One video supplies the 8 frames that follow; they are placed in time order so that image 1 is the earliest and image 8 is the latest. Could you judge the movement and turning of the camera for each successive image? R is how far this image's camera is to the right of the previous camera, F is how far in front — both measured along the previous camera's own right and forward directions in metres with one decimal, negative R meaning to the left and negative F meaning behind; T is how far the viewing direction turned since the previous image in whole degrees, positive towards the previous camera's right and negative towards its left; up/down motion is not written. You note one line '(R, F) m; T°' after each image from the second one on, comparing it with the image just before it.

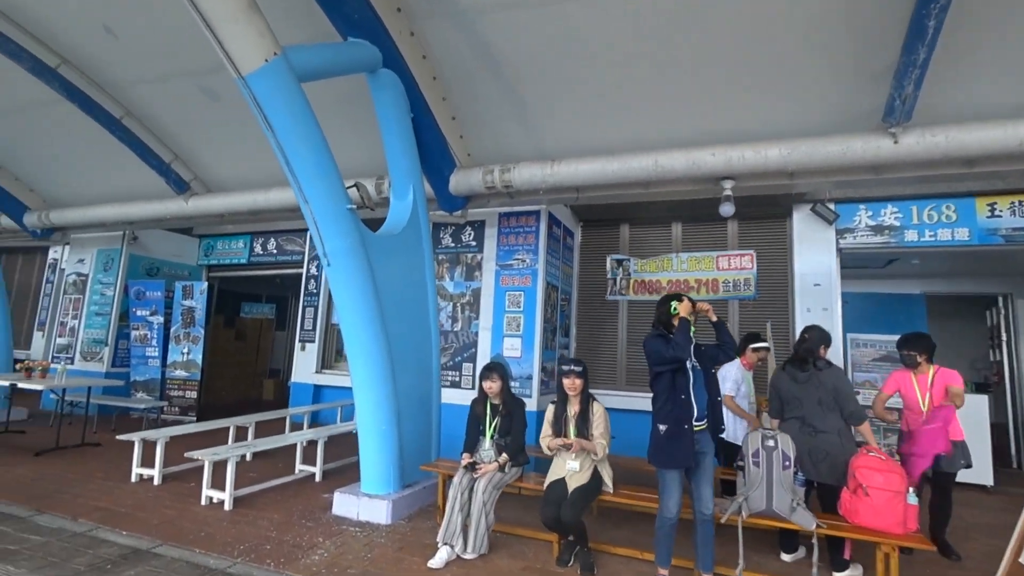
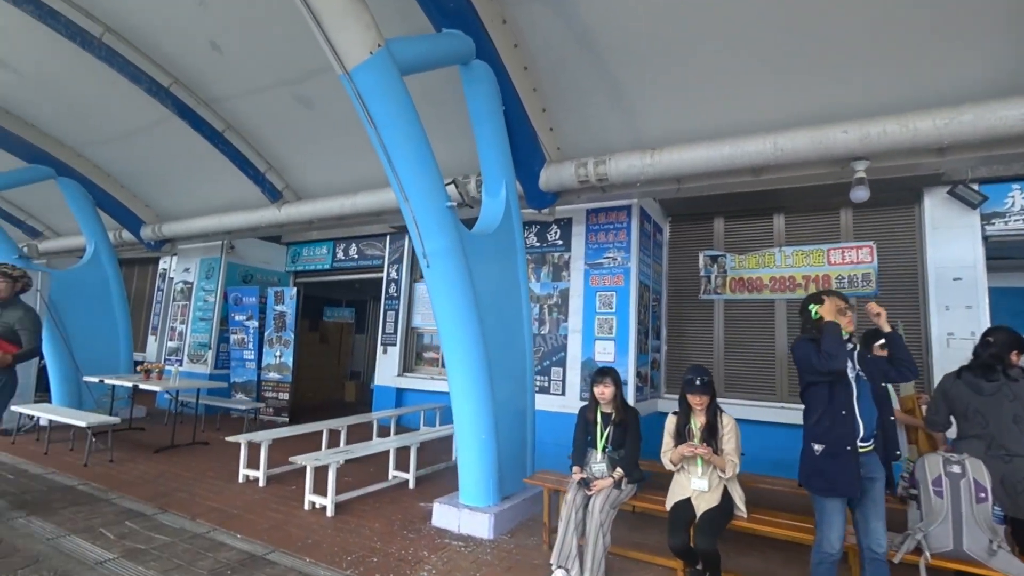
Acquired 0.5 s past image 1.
(-0.3, +0.3) m; -7°
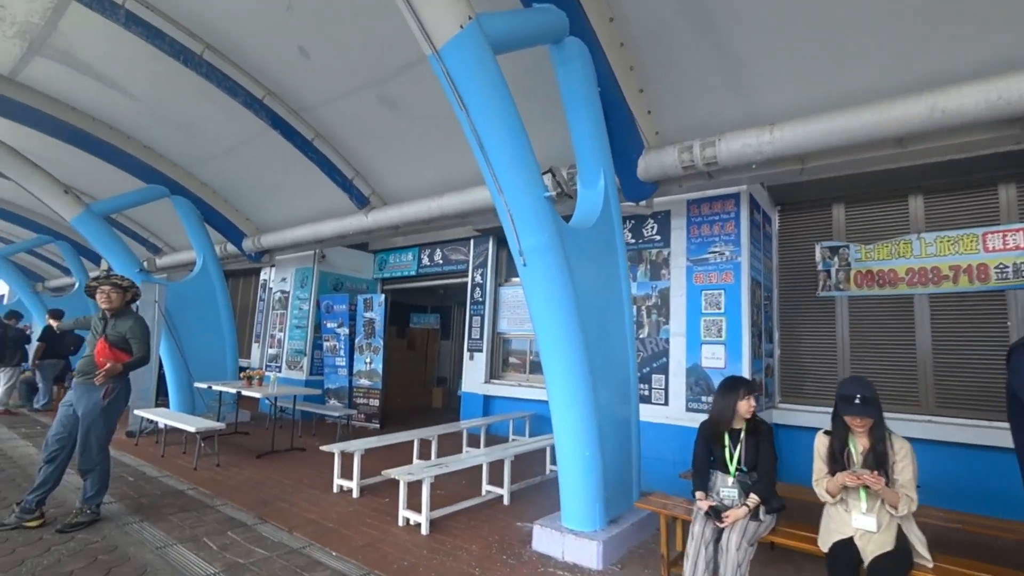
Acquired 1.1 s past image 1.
(-0.2, +0.4) m; -9°
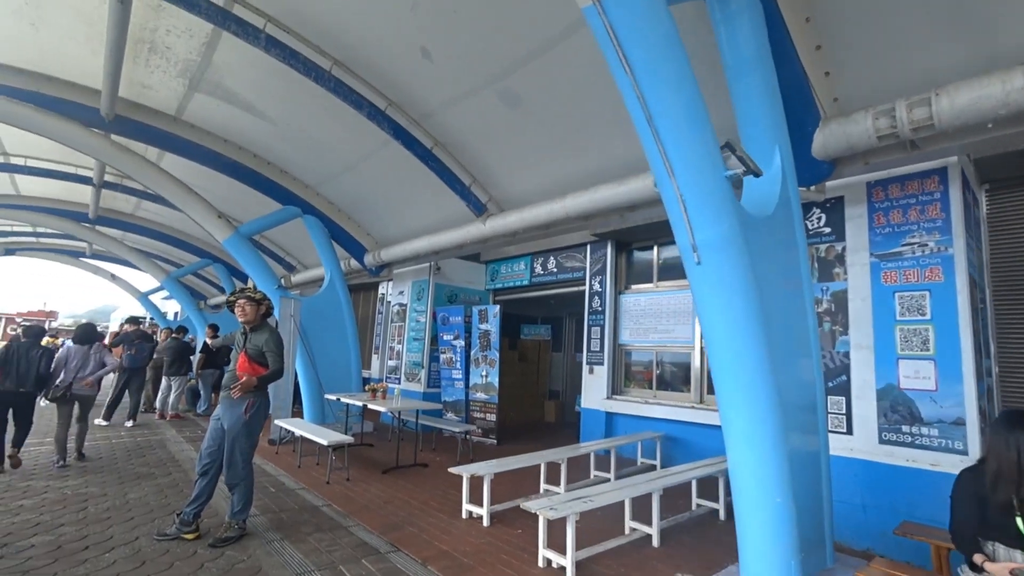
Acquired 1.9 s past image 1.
(-0.4, +0.5) m; -12°
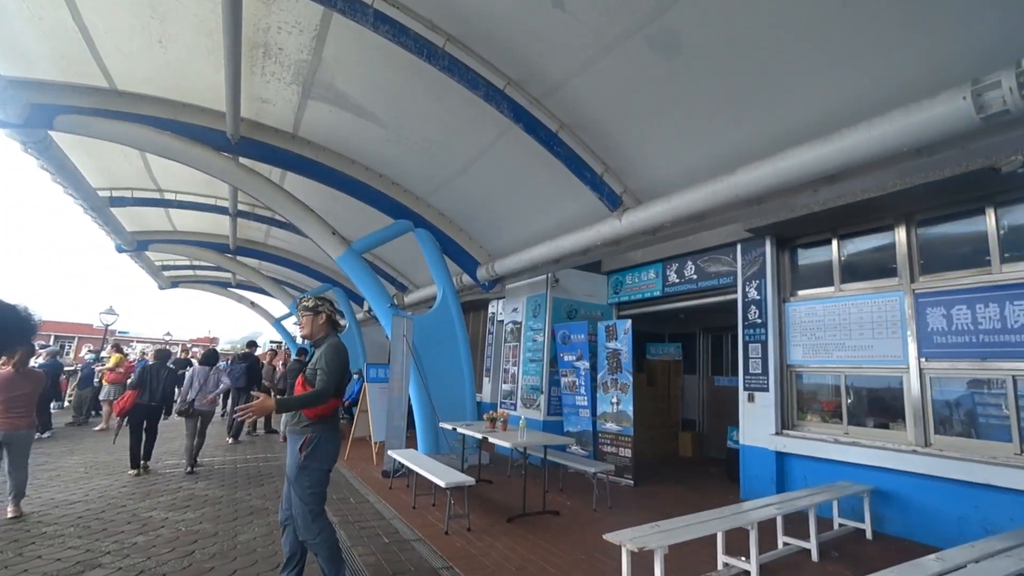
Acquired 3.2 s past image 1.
(-0.4, +1.0) m; -12°
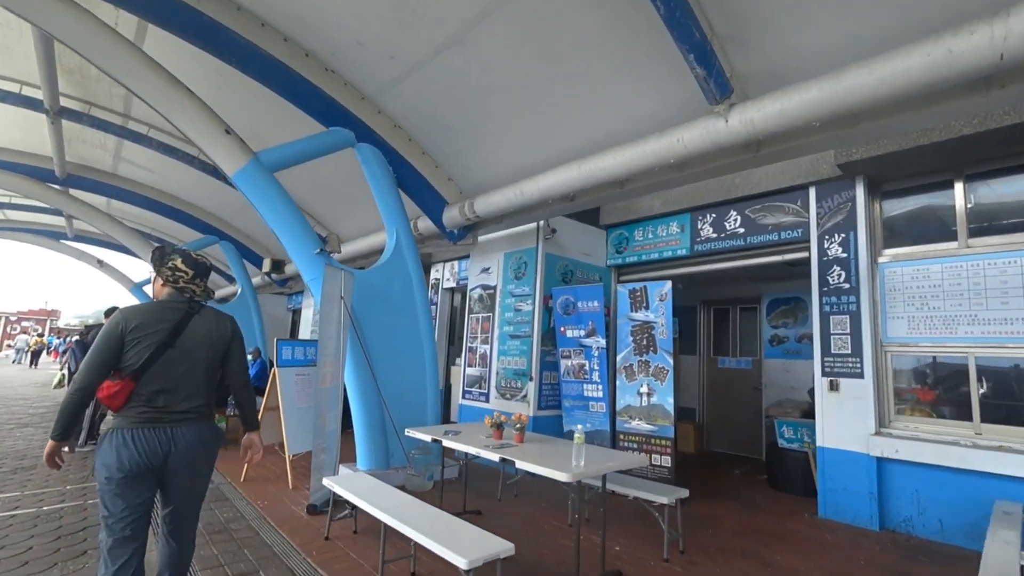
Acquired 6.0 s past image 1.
(-1.0, +2.5) m; +11°
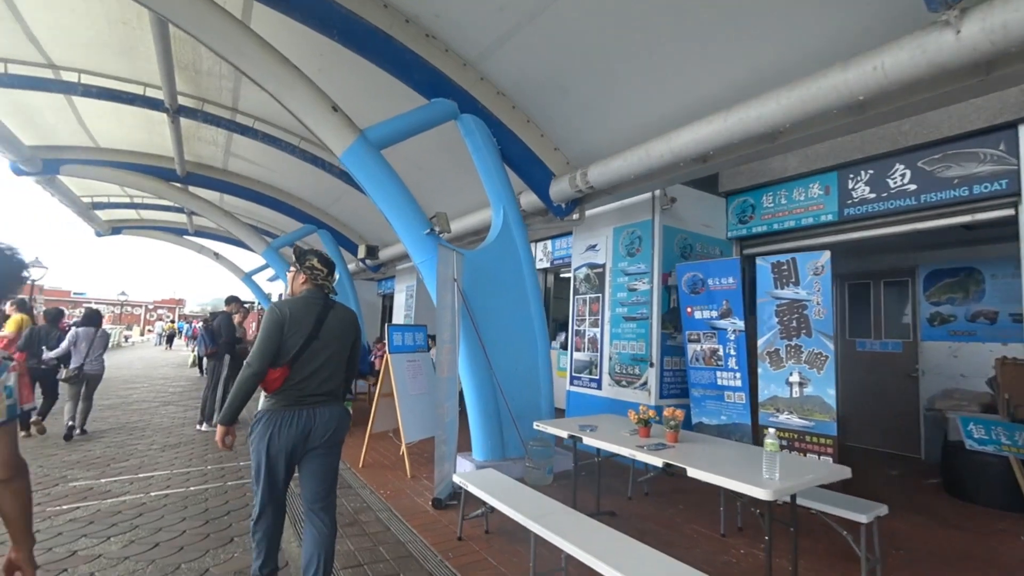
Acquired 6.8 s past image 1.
(-0.5, +0.5) m; -8°
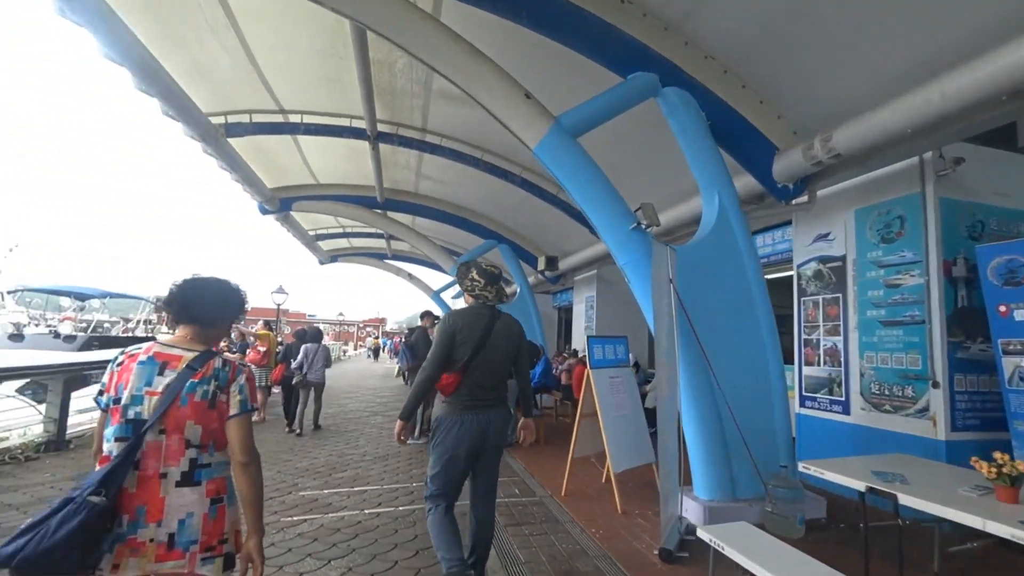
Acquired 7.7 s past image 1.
(-0.5, +0.6) m; -19°
